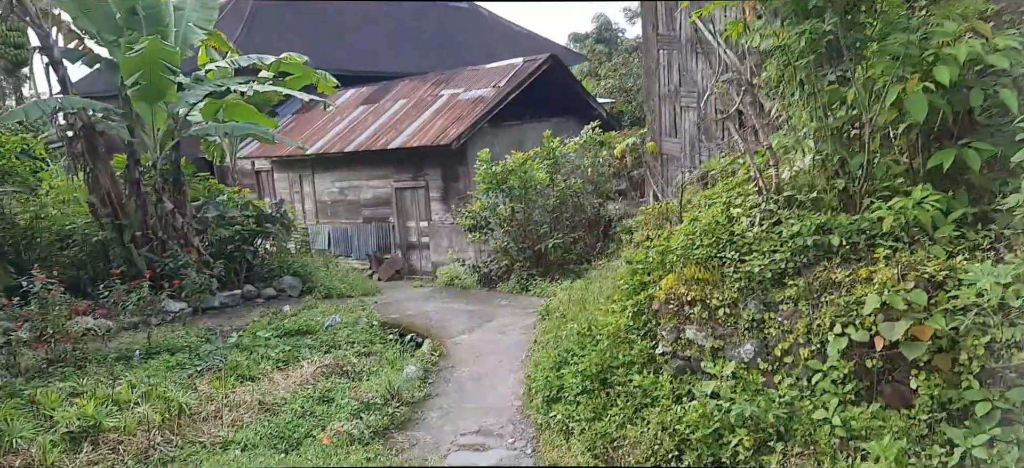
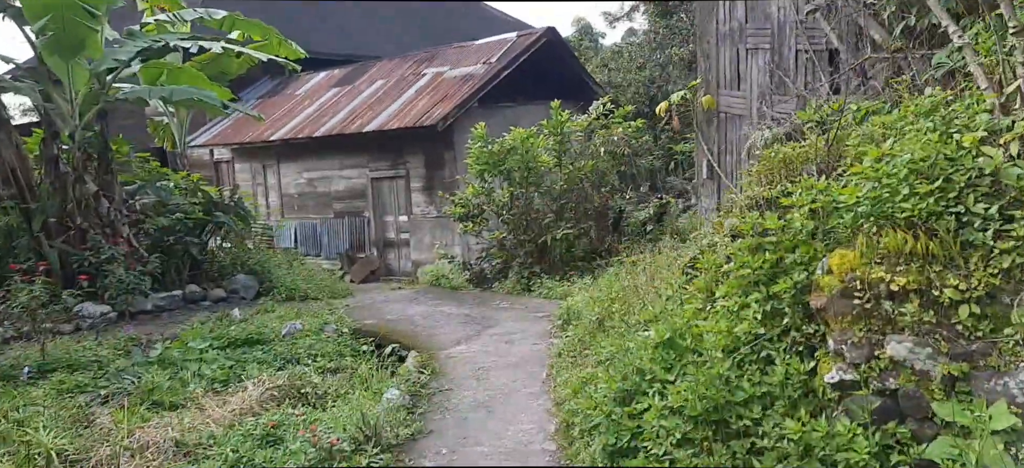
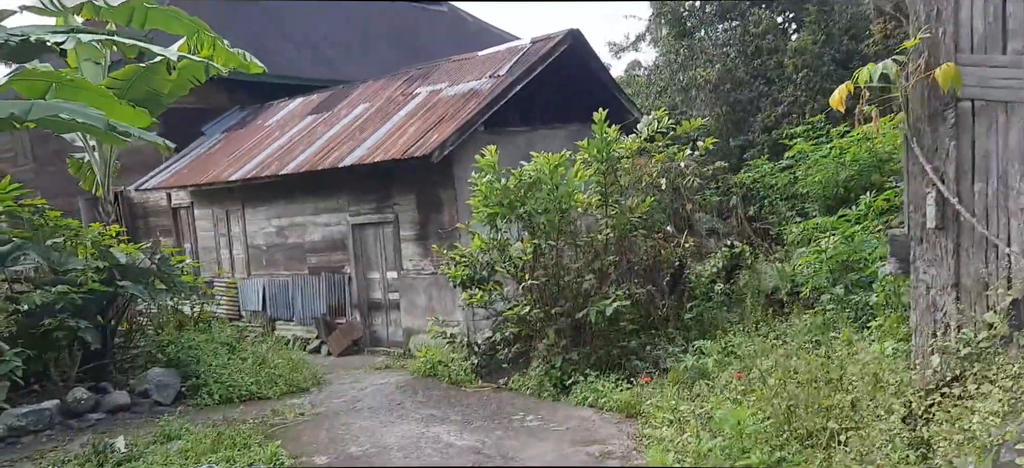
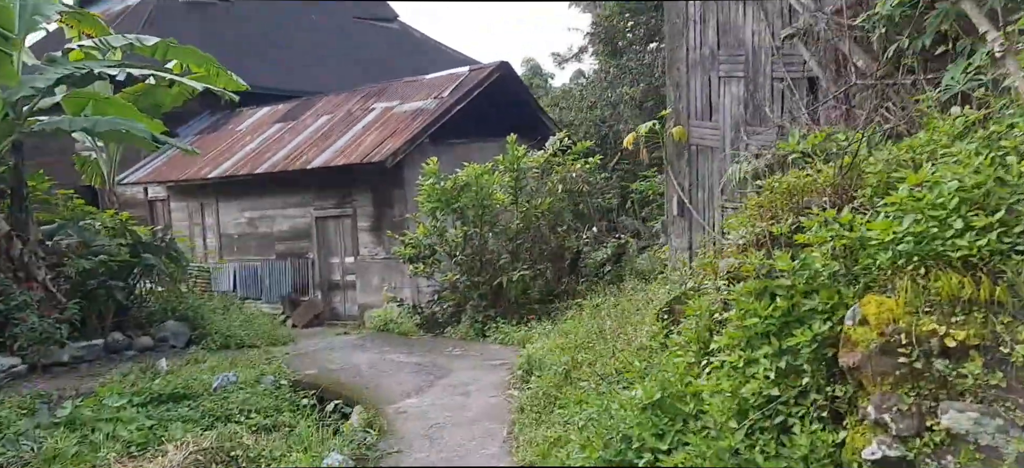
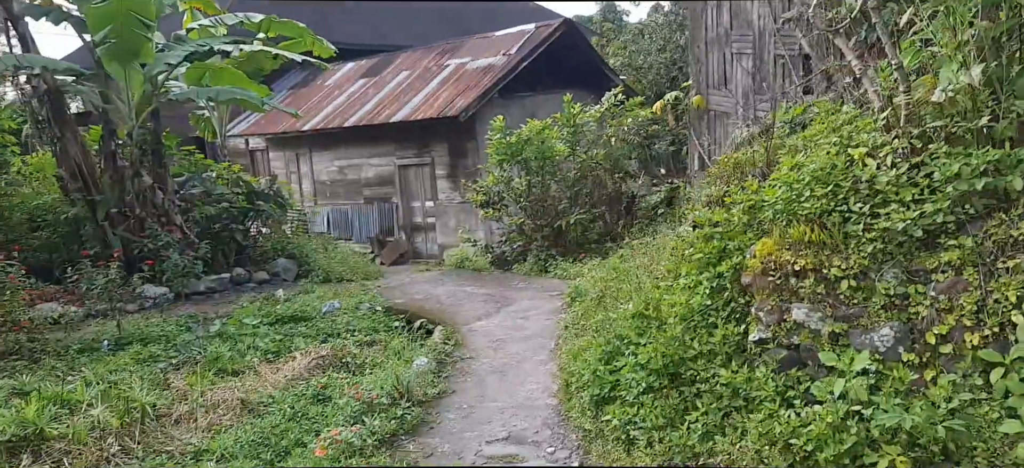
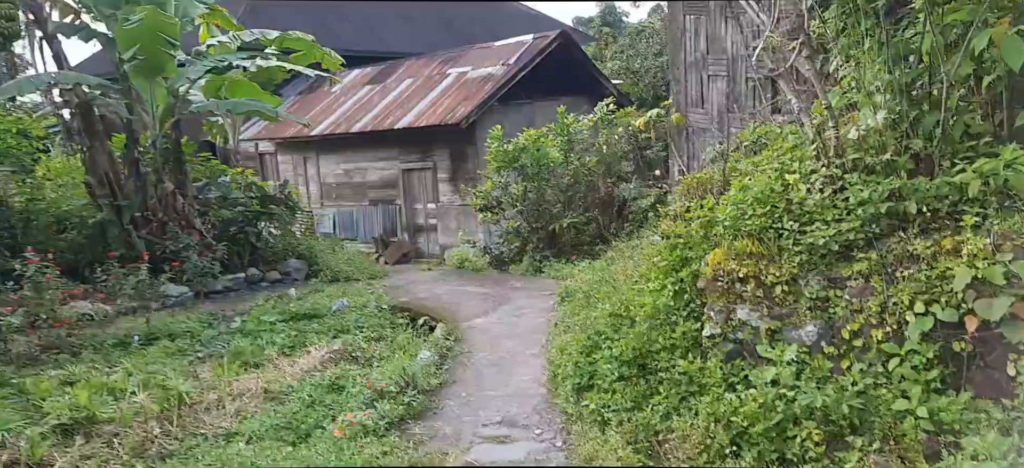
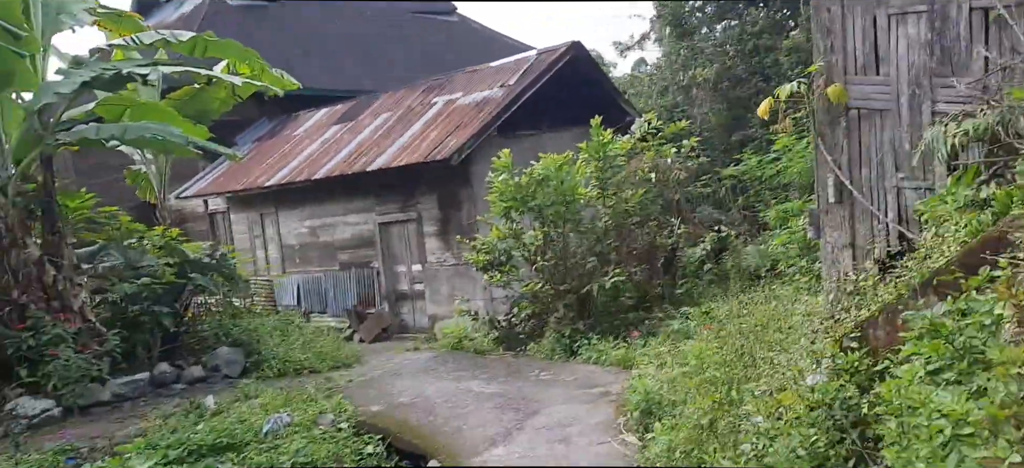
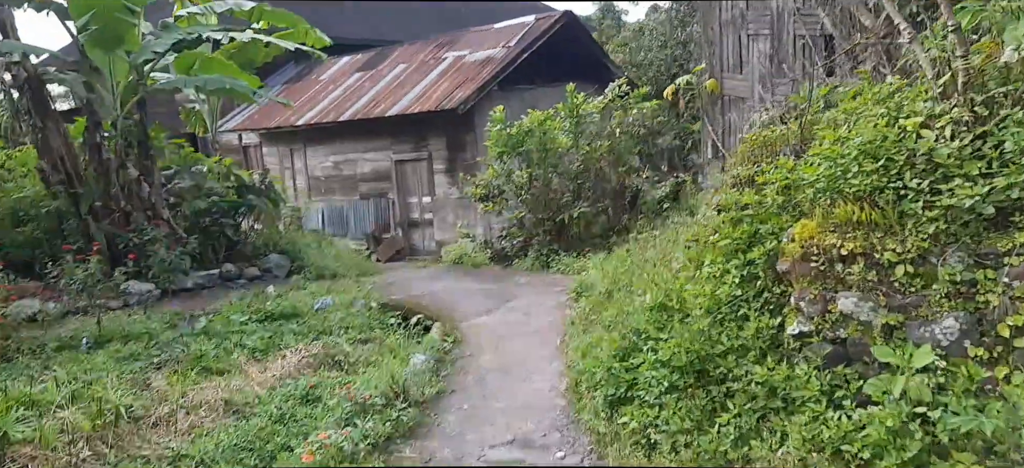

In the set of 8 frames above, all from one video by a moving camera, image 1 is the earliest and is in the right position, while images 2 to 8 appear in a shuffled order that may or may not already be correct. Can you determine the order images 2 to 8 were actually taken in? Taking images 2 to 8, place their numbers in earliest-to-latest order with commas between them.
6, 5, 8, 2, 4, 7, 3
